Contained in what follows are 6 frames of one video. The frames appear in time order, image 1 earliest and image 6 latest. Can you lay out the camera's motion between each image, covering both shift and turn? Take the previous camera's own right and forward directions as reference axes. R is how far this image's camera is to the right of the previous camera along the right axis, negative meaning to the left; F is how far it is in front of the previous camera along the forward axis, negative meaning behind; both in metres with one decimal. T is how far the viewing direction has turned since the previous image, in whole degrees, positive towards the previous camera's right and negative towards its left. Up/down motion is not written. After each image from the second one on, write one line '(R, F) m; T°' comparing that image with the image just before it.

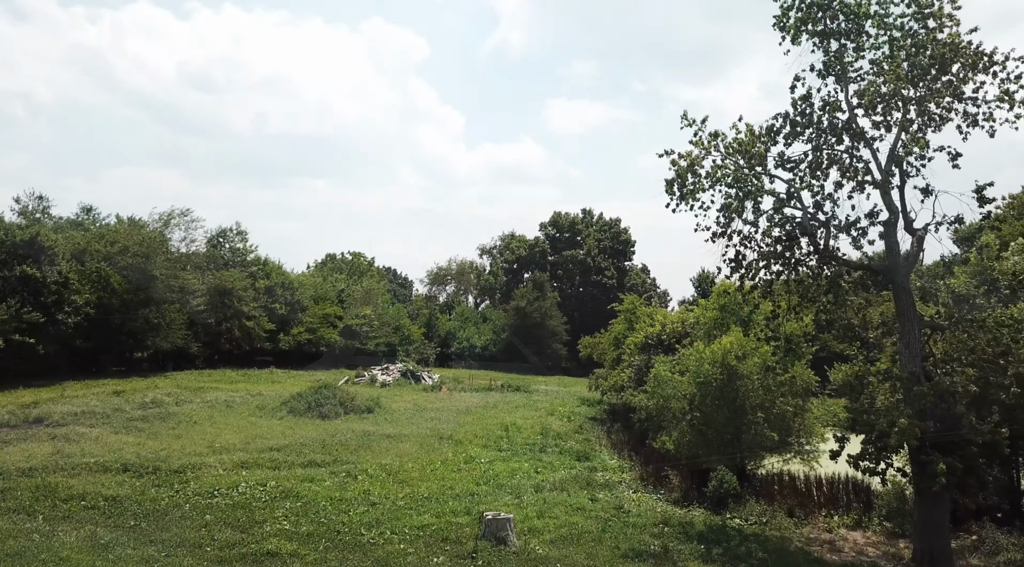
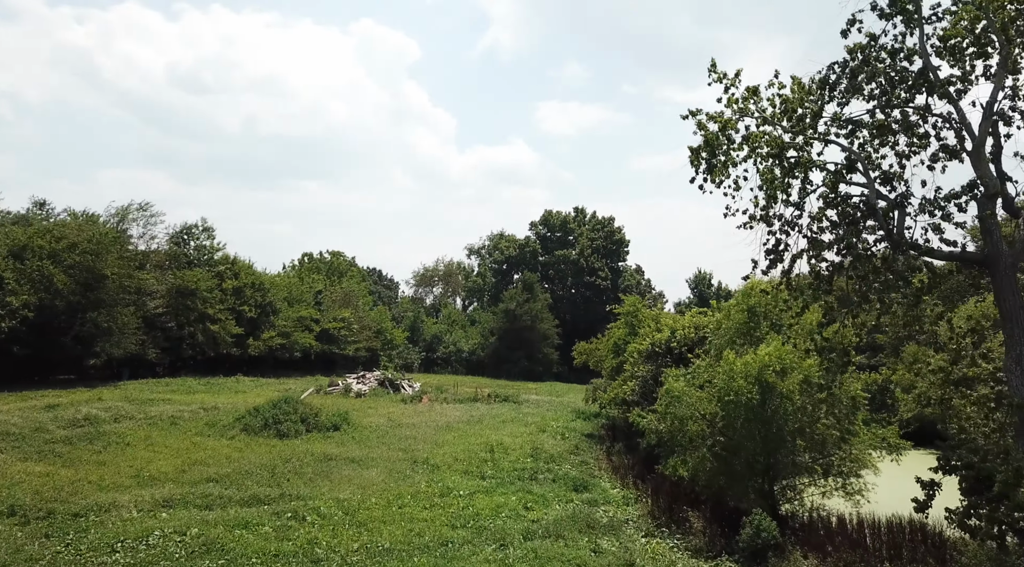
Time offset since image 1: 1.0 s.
(+0.1, +3.2) m; +1°
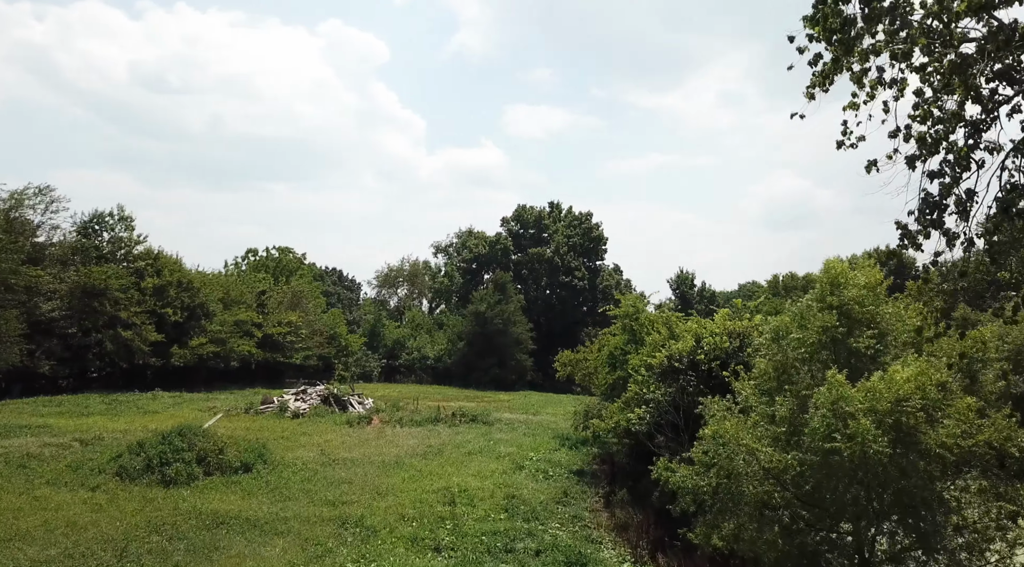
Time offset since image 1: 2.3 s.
(+0.1, +5.5) m; +2°
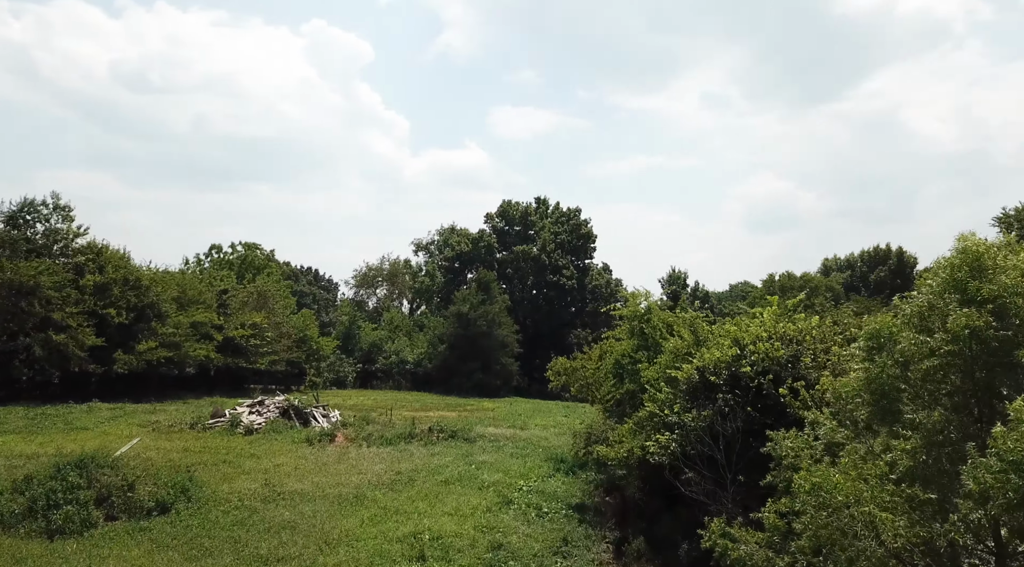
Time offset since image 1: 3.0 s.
(0.0, +3.5) m; +1°
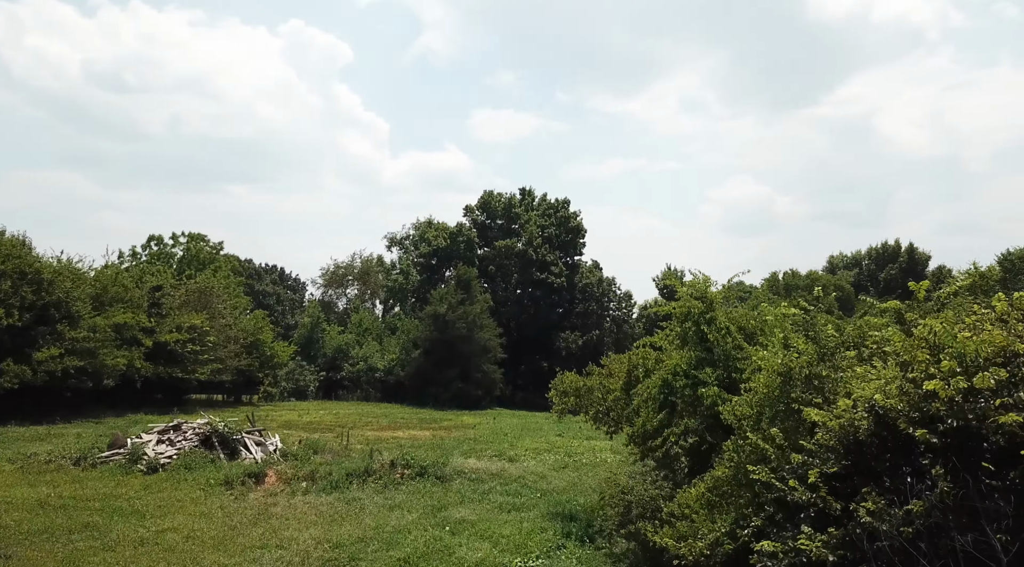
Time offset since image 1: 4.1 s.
(-0.2, +5.8) m; +1°
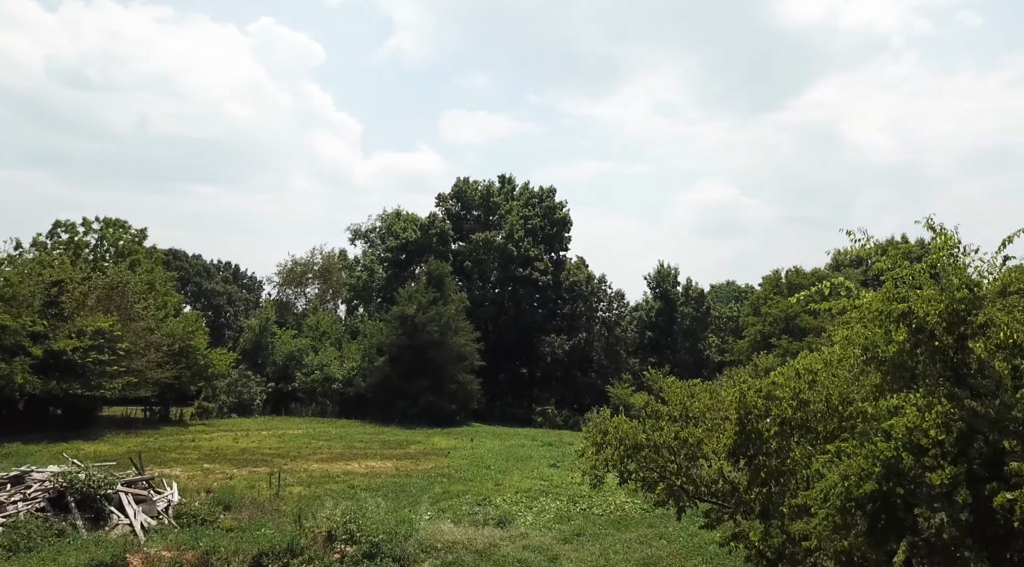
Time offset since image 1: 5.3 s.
(-0.4, +6.3) m; +2°
